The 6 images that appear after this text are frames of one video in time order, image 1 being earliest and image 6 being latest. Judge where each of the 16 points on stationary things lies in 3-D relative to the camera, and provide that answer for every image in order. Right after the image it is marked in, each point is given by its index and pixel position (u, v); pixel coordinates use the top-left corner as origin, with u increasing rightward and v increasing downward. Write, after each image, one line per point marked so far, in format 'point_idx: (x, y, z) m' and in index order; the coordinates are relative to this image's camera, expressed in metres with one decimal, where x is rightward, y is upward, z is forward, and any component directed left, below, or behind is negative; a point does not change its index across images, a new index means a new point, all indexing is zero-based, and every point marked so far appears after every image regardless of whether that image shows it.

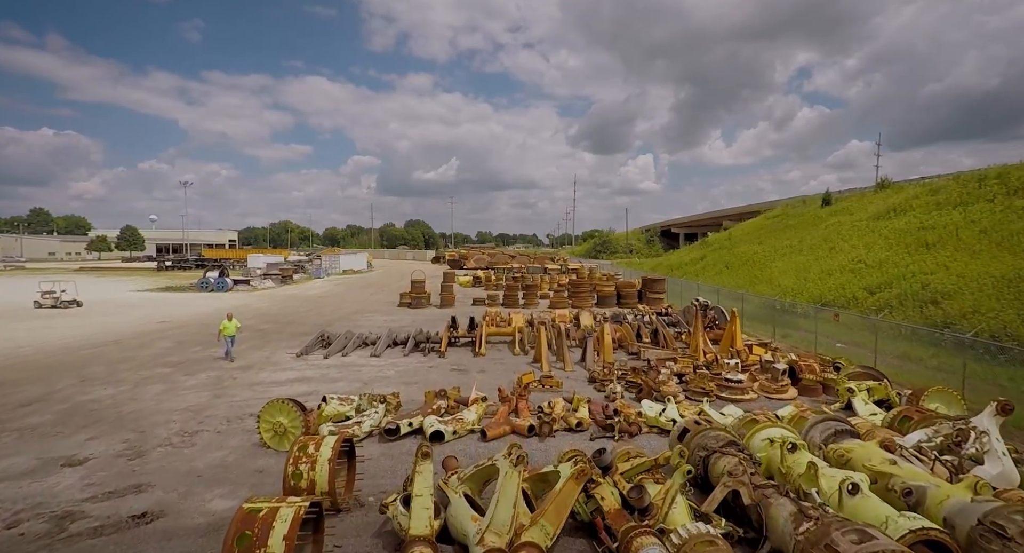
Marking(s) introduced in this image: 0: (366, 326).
0: (-5.4, -1.8, +18.4) m
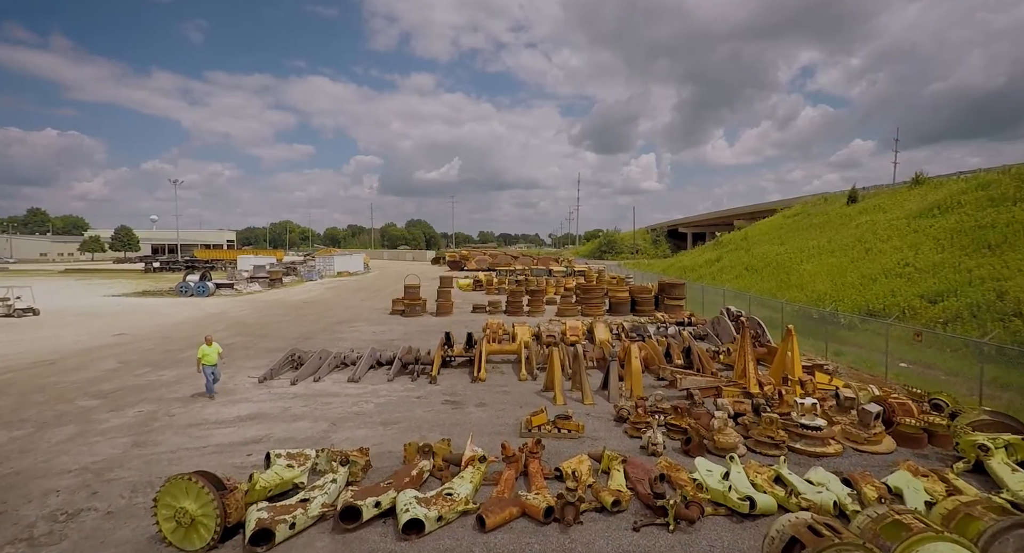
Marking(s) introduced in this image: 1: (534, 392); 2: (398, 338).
0: (-5.2, -2.0, +16.2) m
1: (+0.5, -2.3, +10.2) m
2: (-3.7, -2.0, +16.2) m
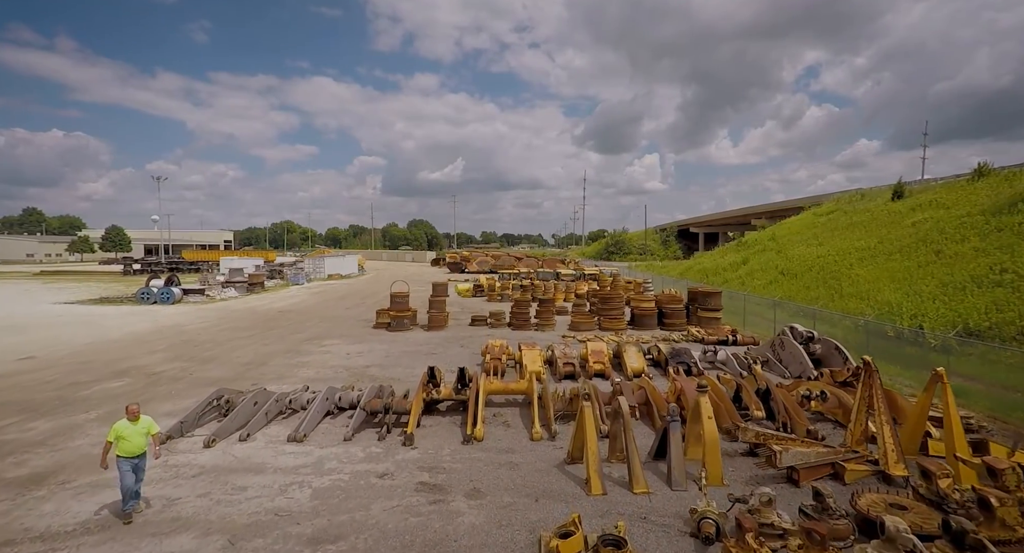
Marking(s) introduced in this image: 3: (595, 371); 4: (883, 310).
0: (-5.1, -2.2, +13.0) m
1: (+0.6, -2.6, +6.9) m
2: (-3.5, -2.3, +12.9) m
3: (+2.0, -2.2, +11.7) m
4: (+12.0, -1.1, +16.1) m
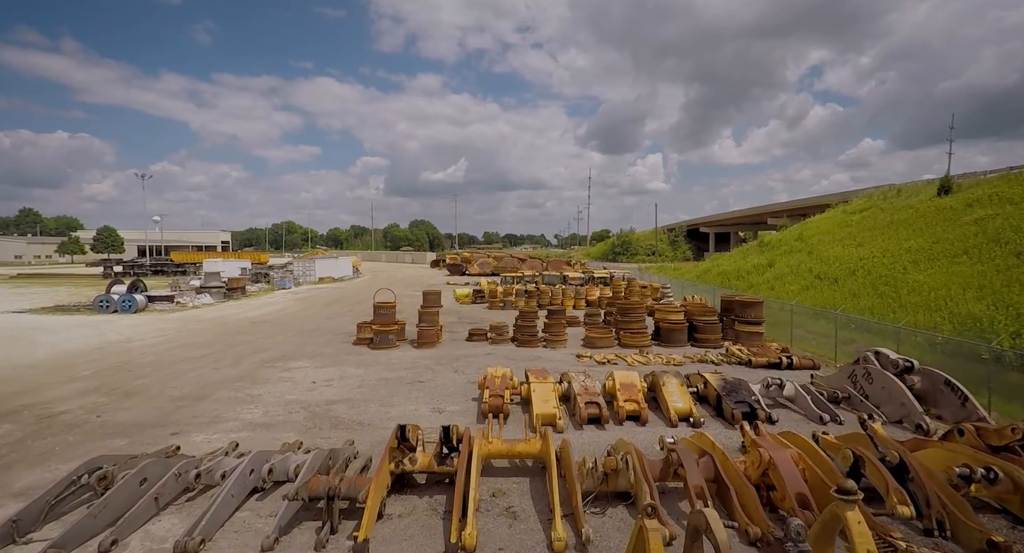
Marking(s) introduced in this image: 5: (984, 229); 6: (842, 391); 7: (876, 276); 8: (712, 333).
0: (-5.0, -2.4, +10.3) m
1: (+0.7, -2.8, +4.1) m
2: (-3.4, -2.5, +10.2) m
3: (+2.1, -2.5, +9.0) m
4: (+12.1, -1.3, +13.3) m
5: (+17.6, +1.7, +18.7) m
6: (+6.4, -2.2, +9.6) m
7: (+14.5, 0.0, +19.9) m
8: (+6.2, -1.7, +15.5) m
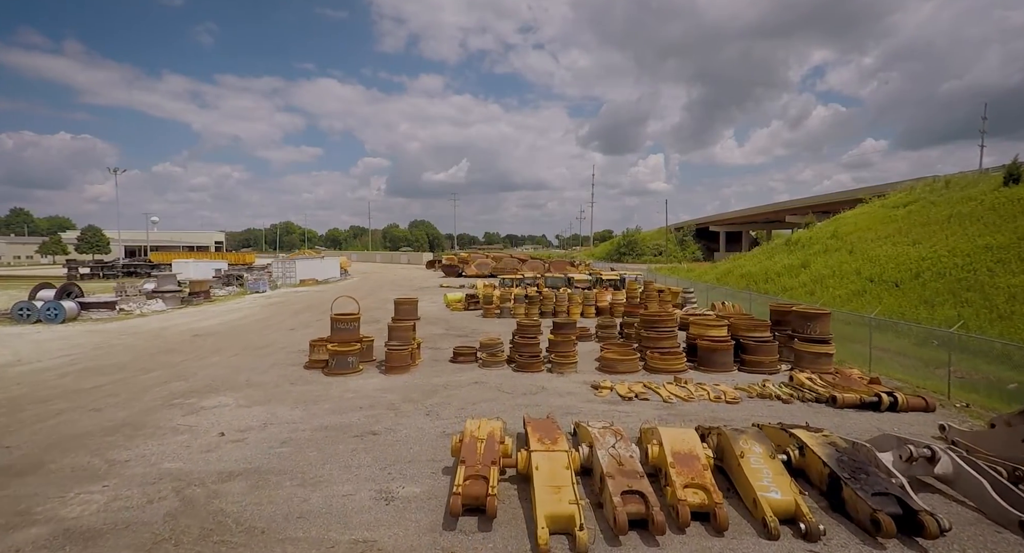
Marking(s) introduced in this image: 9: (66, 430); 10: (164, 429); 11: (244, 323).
0: (-5.1, -2.5, +6.8) m
1: (+0.5, -2.9, +0.7) m
2: (-3.5, -2.6, +6.8) m
3: (+1.9, -2.5, +5.5) m
4: (+12.0, -1.4, +9.8) m
5: (+17.6, +1.6, +15.2) m
6: (+6.2, -2.3, +6.2) m
7: (+14.4, -0.1, +16.4) m
8: (+6.1, -1.8, +12.1) m
9: (-7.1, -2.4, +8.0) m
10: (-5.7, -2.4, +8.3) m
11: (-10.4, -1.8, +19.6) m
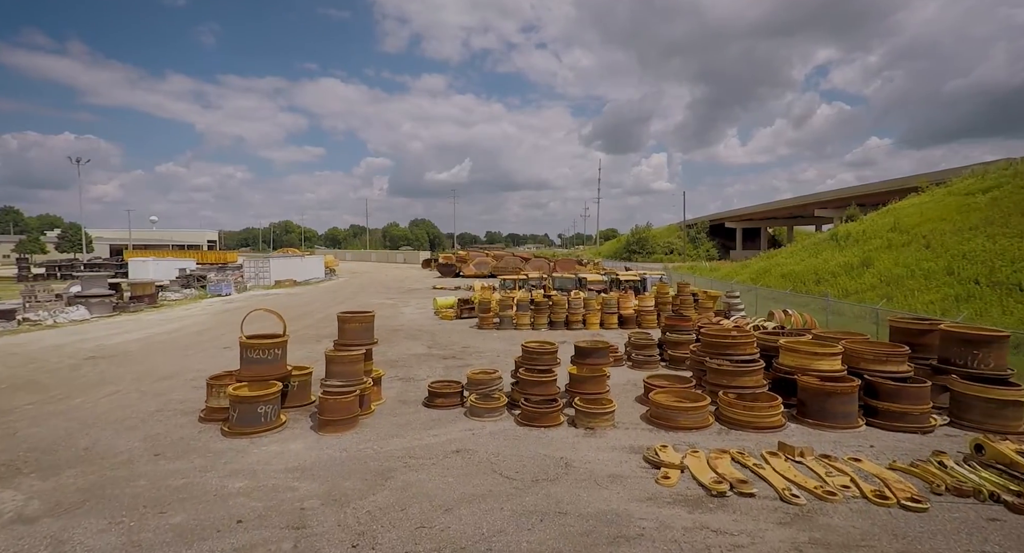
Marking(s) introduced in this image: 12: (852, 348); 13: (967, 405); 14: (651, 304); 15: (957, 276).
0: (-5.0, -2.6, +2.6) m
1: (+0.5, -2.9, -3.6) m
2: (-3.5, -2.6, +2.5) m
3: (+2.0, -2.6, +1.2) m
4: (+12.0, -1.4, +5.5) m
5: (+17.6, +1.6, +10.8) m
6: (+6.3, -2.3, +1.9) m
7: (+14.5, -0.1, +12.0) m
8: (+6.2, -1.9, +7.7) m
9: (-7.1, -2.5, +3.8) m
10: (-5.7, -2.5, +4.0) m
11: (-10.3, -1.8, +15.4) m
12: (+5.8, -1.2, +8.5) m
13: (+7.0, -1.9, +7.7) m
14: (+4.8, -0.9, +17.0) m
15: (+14.5, 0.0, +16.3) m
